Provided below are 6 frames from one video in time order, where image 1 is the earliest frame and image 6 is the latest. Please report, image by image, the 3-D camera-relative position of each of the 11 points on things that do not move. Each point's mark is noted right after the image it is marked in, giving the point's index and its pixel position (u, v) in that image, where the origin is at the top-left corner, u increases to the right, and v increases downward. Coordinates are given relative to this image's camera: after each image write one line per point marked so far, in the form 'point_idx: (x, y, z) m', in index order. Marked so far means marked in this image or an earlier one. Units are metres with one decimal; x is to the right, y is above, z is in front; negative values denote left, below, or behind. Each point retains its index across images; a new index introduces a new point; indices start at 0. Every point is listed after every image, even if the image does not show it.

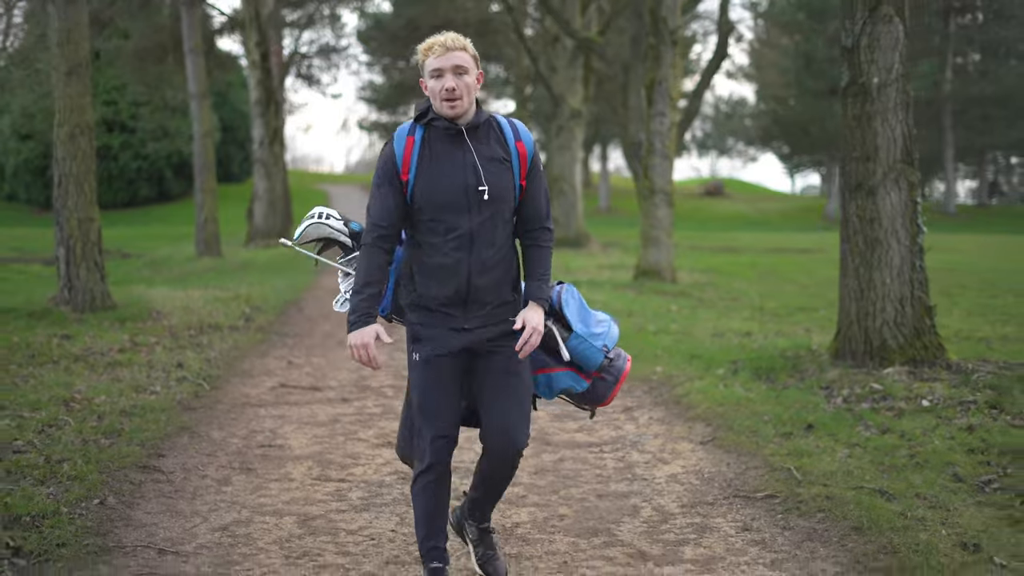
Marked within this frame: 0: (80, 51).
0: (-3.2, +1.8, +11.7) m
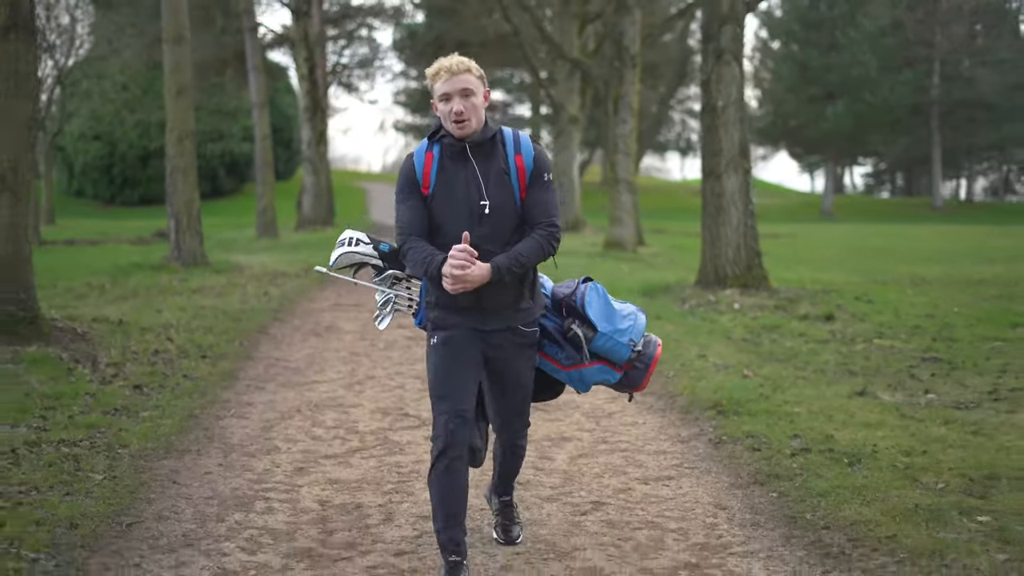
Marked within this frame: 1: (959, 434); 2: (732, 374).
0: (-3.3, +2.2, +16.0) m
1: (+1.9, -0.6, +6.5) m
2: (+1.2, -0.5, +8.4) m
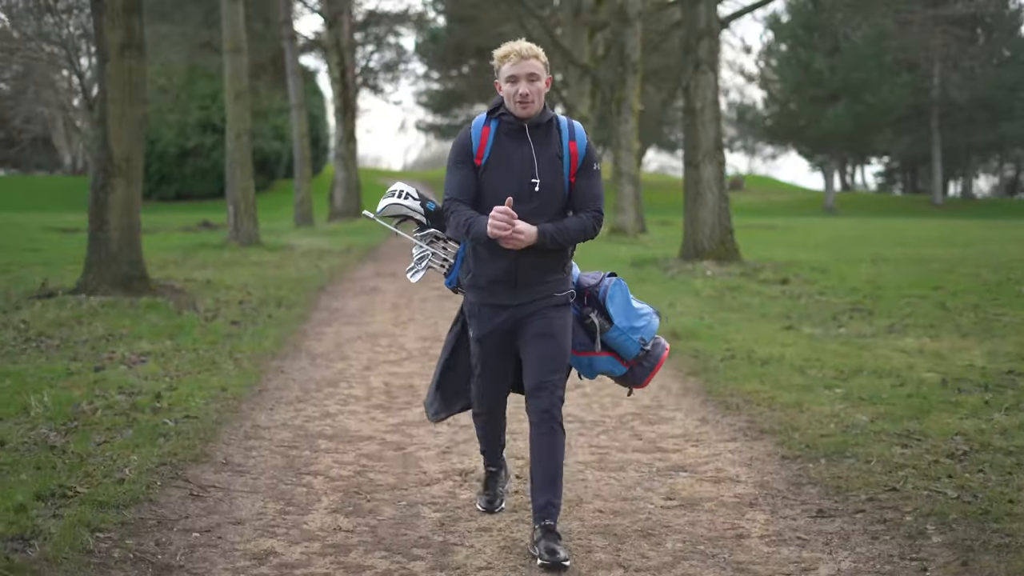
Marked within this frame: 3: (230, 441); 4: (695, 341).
0: (-3.2, +2.4, +18.4) m
1: (+1.9, -0.3, +8.9) m
2: (+1.2, -0.2, +10.8) m
3: (-1.1, -0.6, +6.3) m
4: (+1.1, -0.3, +9.3) m
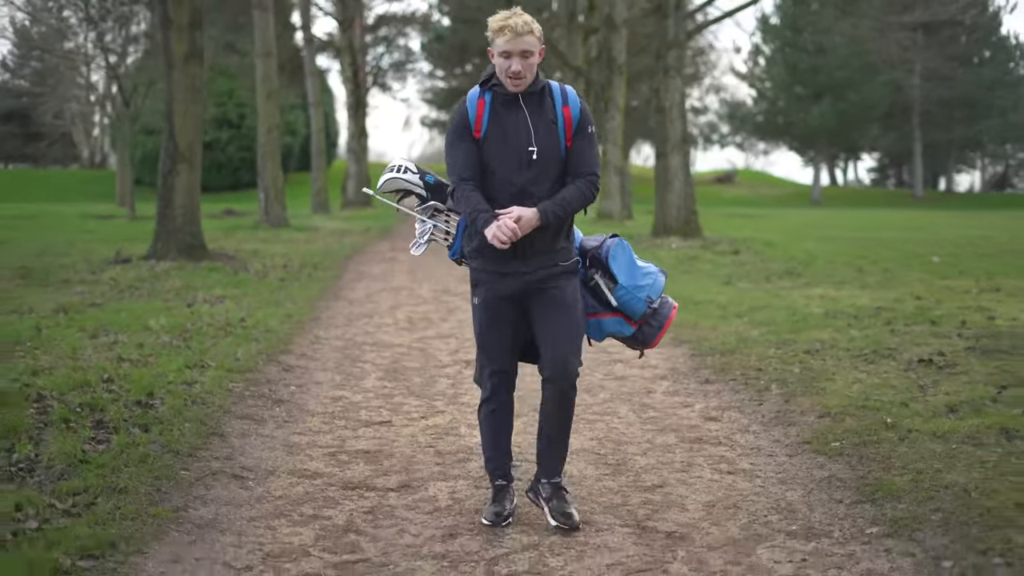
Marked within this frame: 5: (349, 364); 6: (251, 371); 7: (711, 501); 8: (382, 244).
0: (-3.2, +2.7, +21.0) m
1: (+1.8, -0.1, +11.4) m
2: (+1.2, +0.1, +13.3) m
3: (-1.2, -0.3, +8.8) m
4: (+1.0, 0.0, +11.8) m
5: (-0.8, -0.4, +8.1) m
6: (-1.3, -0.4, +7.6) m
7: (+0.7, -0.7, +5.2) m
8: (-1.5, +0.5, +18.7) m
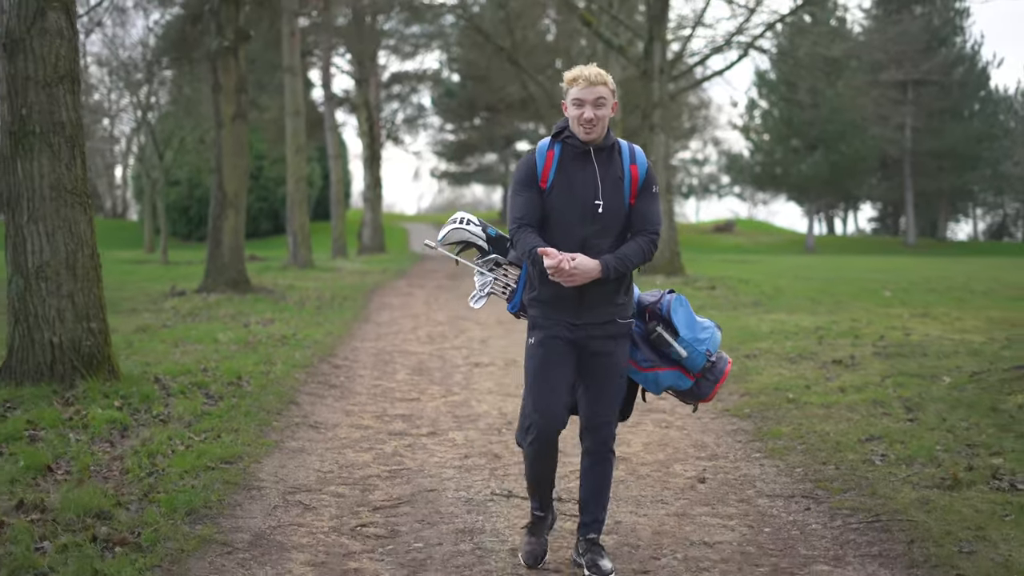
0: (-3.1, +2.2, +23.3) m
1: (+1.9, -0.3, +13.6) m
2: (+1.2, -0.2, +15.5) m
3: (-1.2, -0.4, +11.0) m
4: (+1.0, -0.3, +14.0) m
5: (-0.8, -0.5, +10.3) m
6: (-1.3, -0.5, +9.8) m
7: (+0.6, -0.7, +7.3) m
8: (-1.5, +0.1, +20.9) m
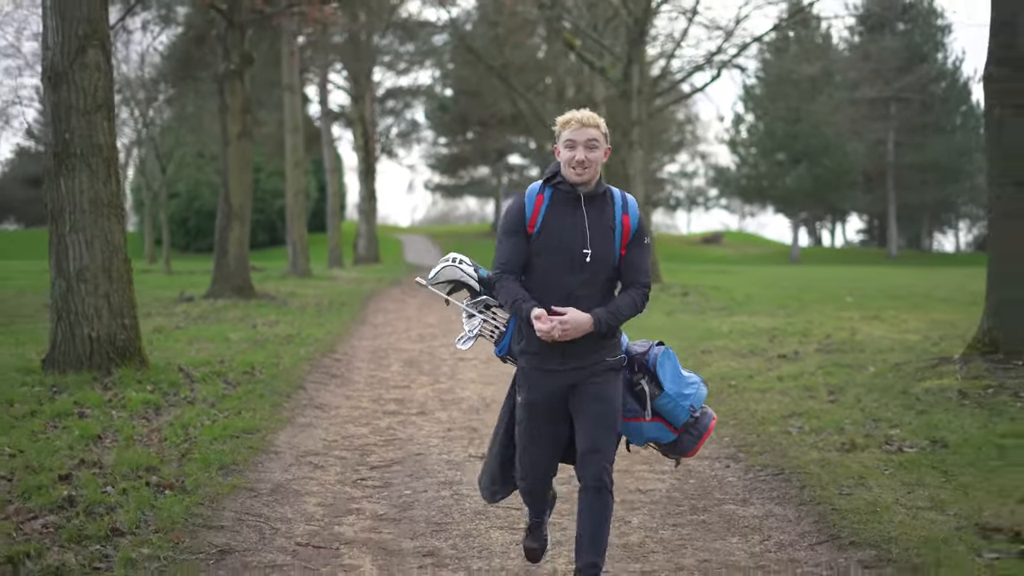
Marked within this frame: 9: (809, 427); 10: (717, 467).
0: (-3.3, +2.1, +24.5) m
1: (+1.7, -0.3, +14.8) m
2: (+1.1, -0.2, +16.7) m
3: (-1.3, -0.5, +12.2) m
4: (+0.9, -0.3, +15.2) m
5: (-1.0, -0.5, +11.5) m
6: (-1.4, -0.5, +11.1) m
7: (+0.5, -0.7, +8.6) m
8: (-1.7, 0.0, +22.2) m
9: (+1.5, -0.7, +7.9) m
10: (+0.9, -0.8, +7.0) m
